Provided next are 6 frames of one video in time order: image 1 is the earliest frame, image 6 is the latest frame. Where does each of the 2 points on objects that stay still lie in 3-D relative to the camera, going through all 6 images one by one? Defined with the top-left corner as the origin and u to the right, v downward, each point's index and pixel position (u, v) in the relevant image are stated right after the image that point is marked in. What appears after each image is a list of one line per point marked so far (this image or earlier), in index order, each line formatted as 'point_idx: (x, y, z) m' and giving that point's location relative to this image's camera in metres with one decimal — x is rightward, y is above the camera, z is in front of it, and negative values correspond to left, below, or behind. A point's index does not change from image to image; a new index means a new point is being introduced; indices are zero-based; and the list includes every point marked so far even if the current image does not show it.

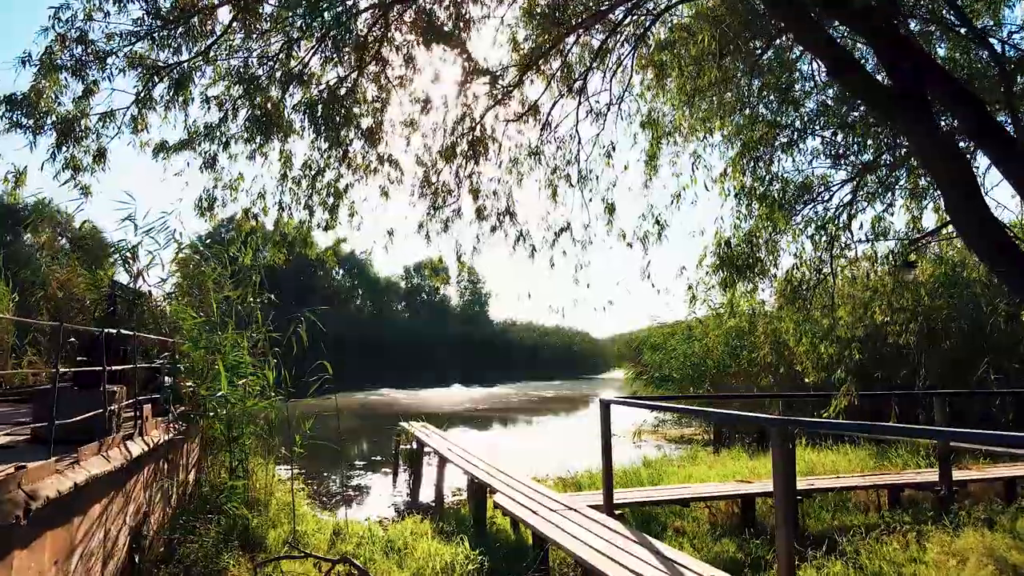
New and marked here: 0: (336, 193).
0: (-1.1, +0.6, +5.8) m
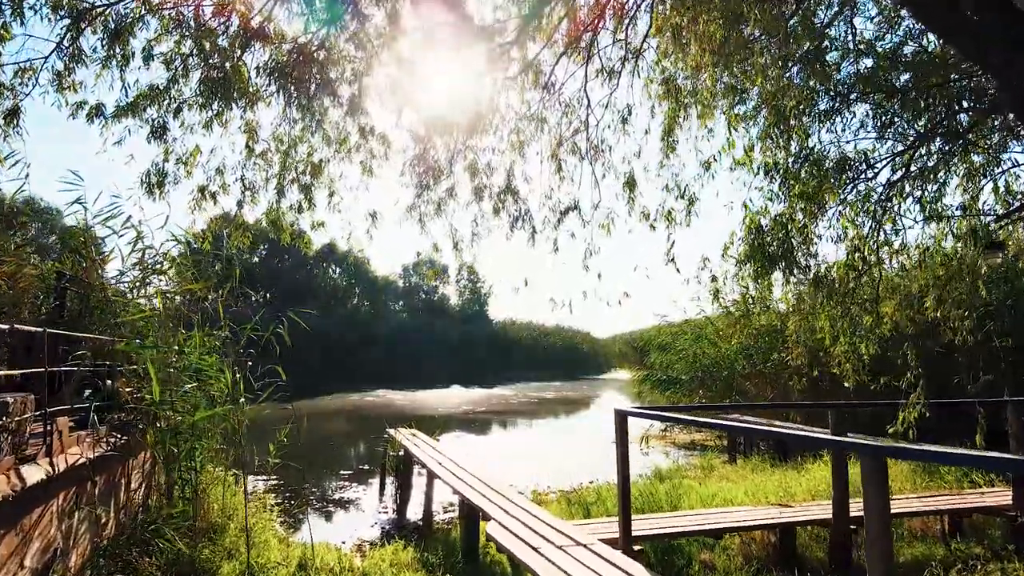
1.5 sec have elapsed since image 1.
0: (-1.1, +0.7, +5.1) m
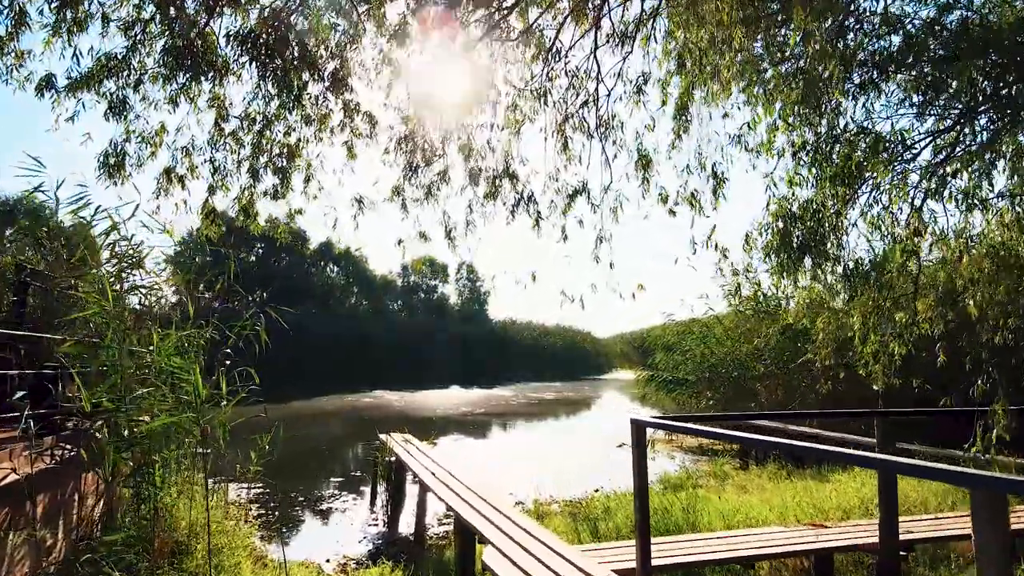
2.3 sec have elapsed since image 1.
0: (-1.1, +0.7, +4.6) m
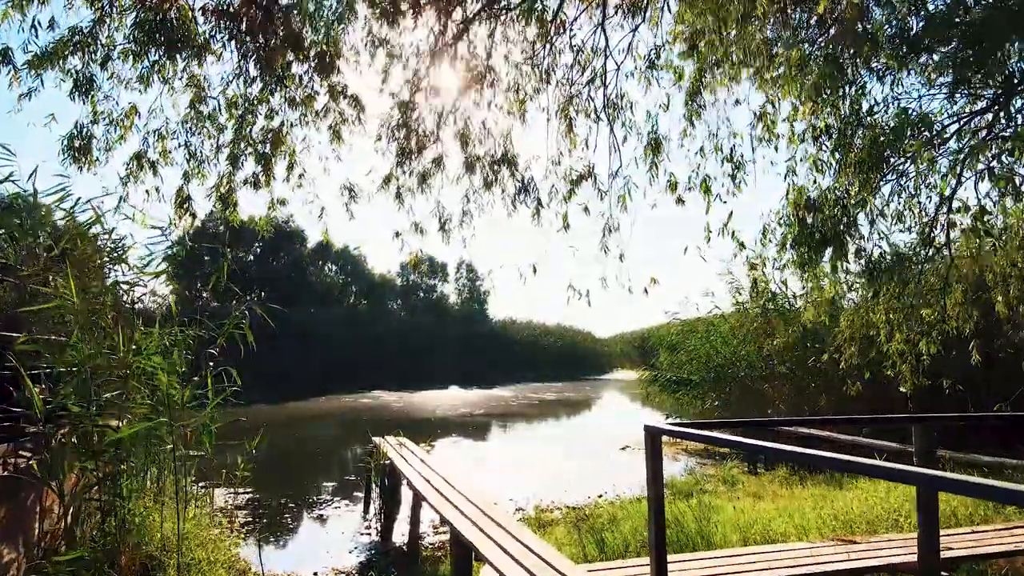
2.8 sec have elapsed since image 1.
0: (-1.1, +0.7, +4.3) m
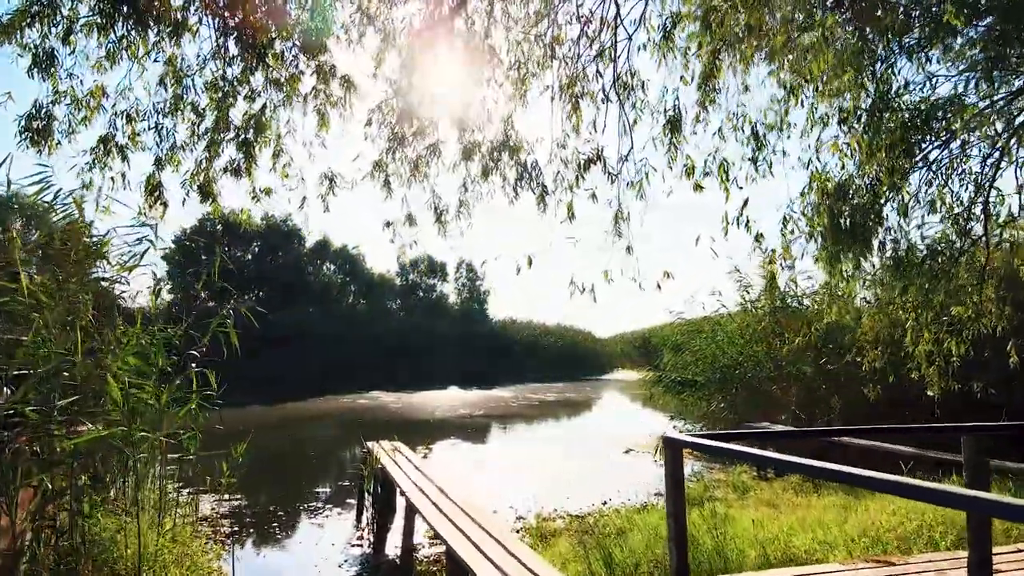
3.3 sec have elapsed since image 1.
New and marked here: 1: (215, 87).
0: (-1.1, +0.7, +4.0) m
1: (-1.3, +0.9, +3.9) m
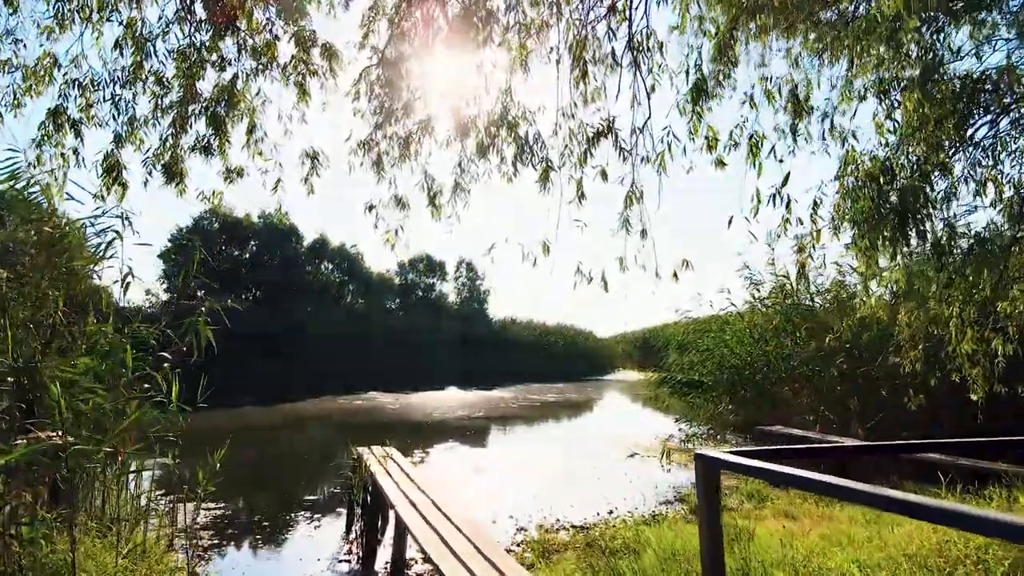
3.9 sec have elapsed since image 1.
0: (-1.1, +0.8, +3.6) m
1: (-1.3, +0.9, +3.5) m
